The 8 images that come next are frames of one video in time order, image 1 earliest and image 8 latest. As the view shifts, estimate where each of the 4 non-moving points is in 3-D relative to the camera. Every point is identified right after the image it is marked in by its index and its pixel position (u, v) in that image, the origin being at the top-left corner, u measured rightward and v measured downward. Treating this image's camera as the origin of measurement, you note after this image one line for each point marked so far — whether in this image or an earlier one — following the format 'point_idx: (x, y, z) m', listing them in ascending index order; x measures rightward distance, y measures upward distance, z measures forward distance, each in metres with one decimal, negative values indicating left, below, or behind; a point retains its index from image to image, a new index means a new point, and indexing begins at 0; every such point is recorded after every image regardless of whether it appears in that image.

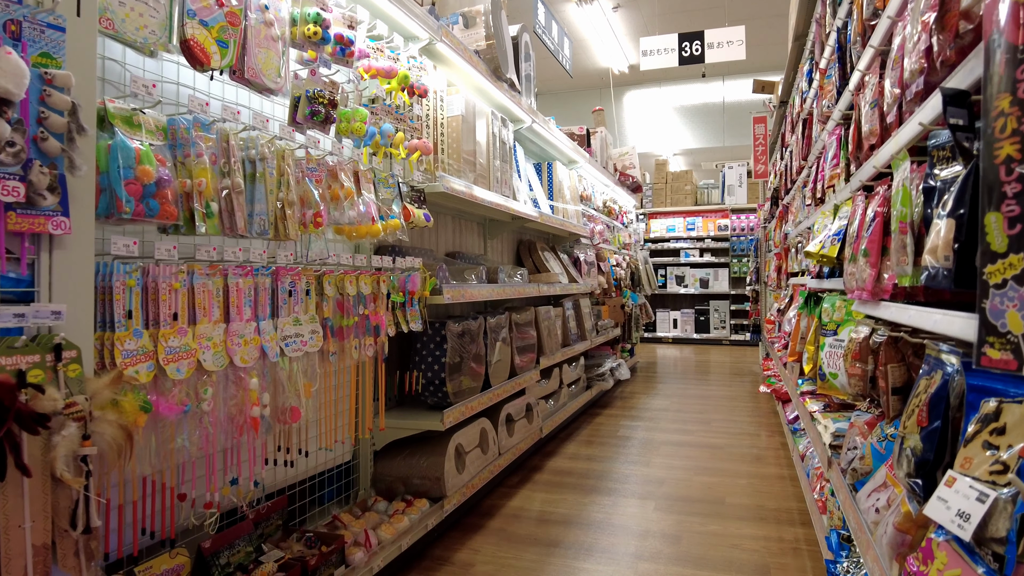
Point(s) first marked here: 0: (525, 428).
0: (+0.1, -0.6, +2.7) m
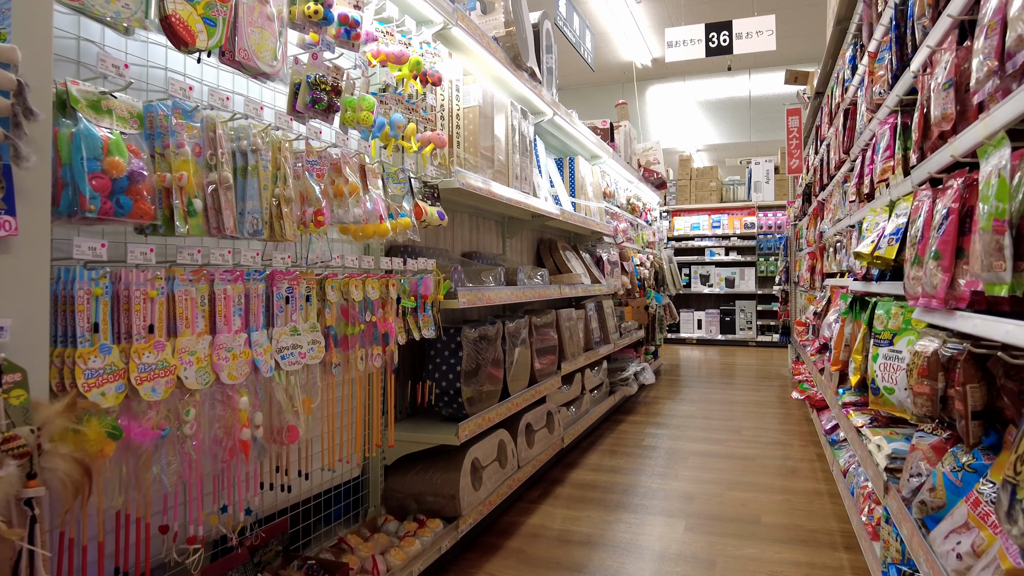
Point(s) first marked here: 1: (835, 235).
0: (+0.1, -0.6, +2.6) m
1: (+1.4, +0.2, +2.8) m
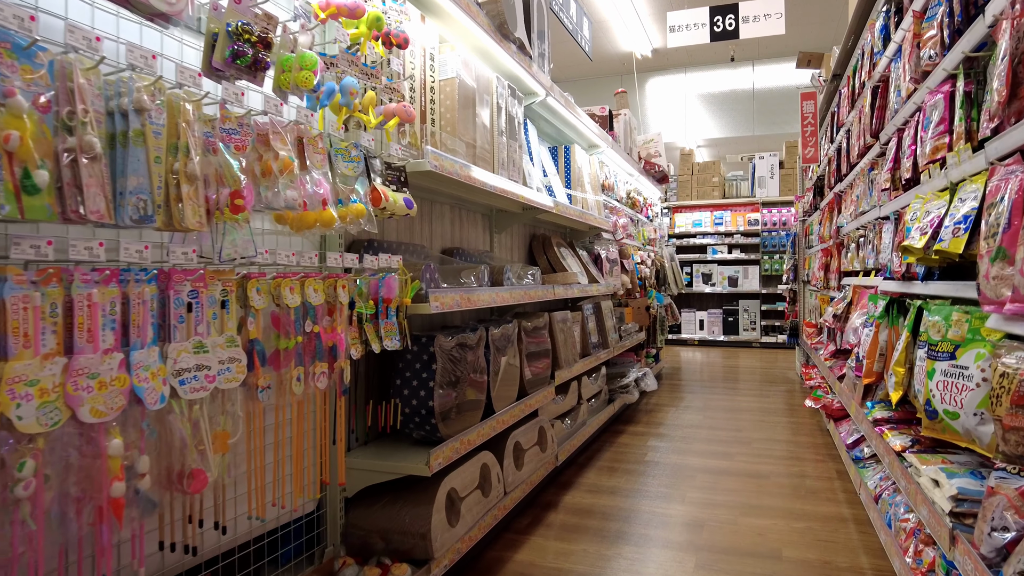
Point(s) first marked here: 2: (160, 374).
0: (+0.1, -0.6, +2.3) m
1: (+1.3, +0.2, +2.6) m
2: (-0.5, -0.1, +0.9) m
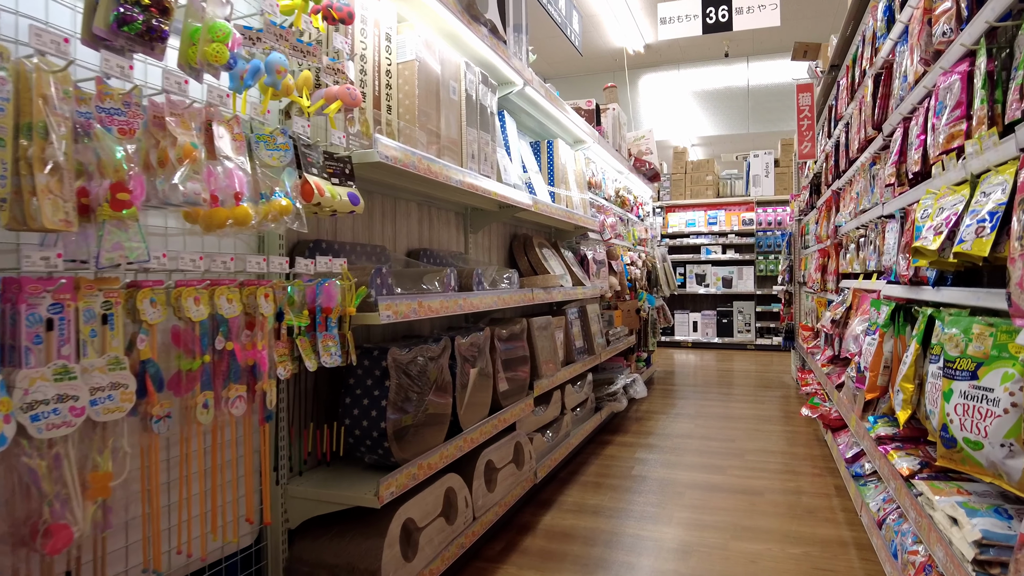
0: (0.0, -0.6, +2.1) m
1: (+1.2, +0.2, +2.4) m
2: (-0.5, -0.1, +0.7) m
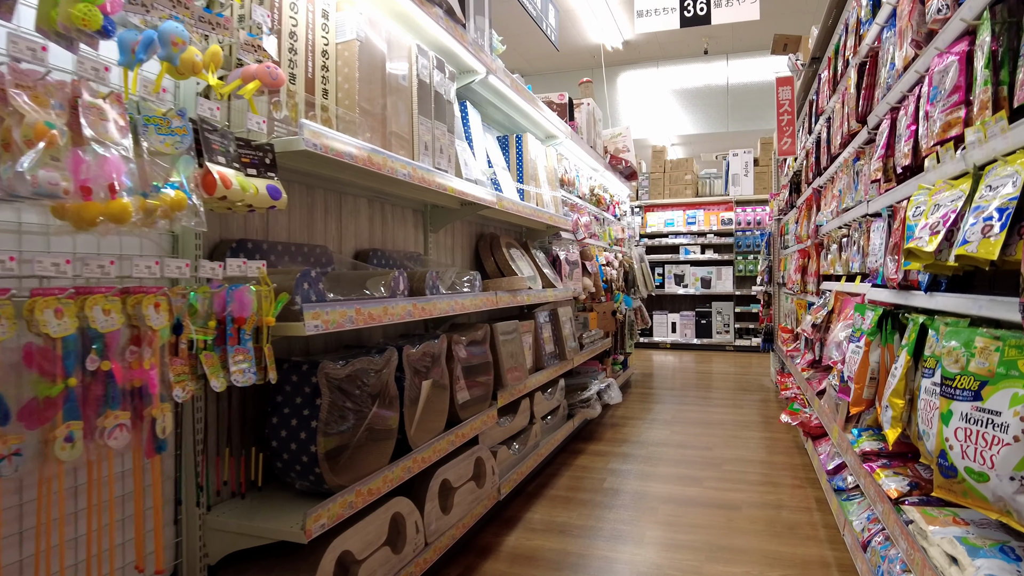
0: (-0.1, -0.6, +1.9) m
1: (+1.1, +0.2, +2.3) m
2: (-0.6, -0.1, +0.5) m
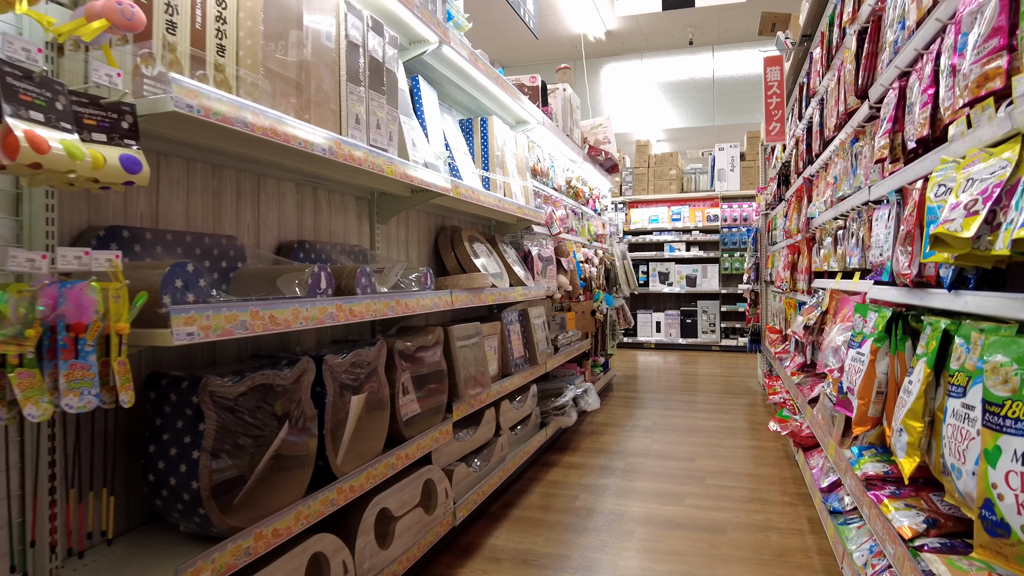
0: (-0.2, -0.6, +1.7) m
1: (+1.0, +0.2, +2.0) m
2: (-0.7, -0.1, +0.3) m
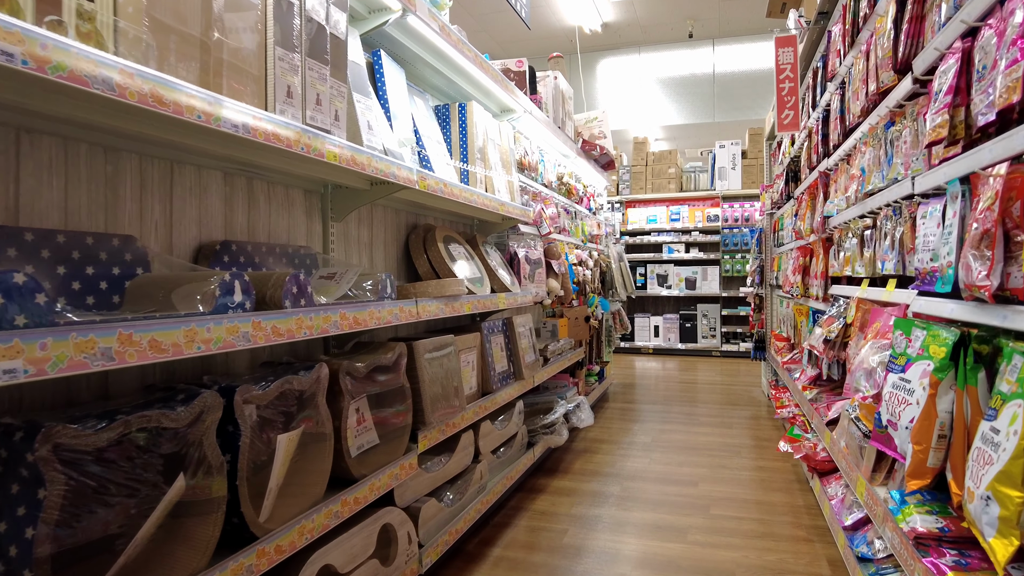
0: (-0.3, -0.6, +1.4) m
1: (+0.9, +0.2, +1.8) m
2: (-0.8, -0.2, 0.0) m
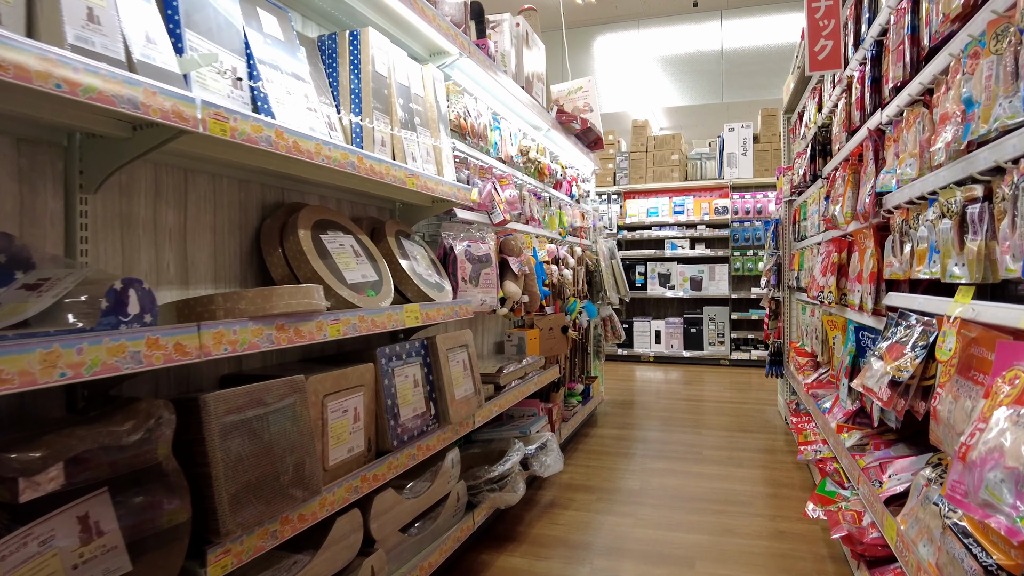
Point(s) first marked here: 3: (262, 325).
0: (-0.5, -0.6, +0.7) m
1: (+0.7, +0.2, +1.1) m
2: (-1.0, -0.2, -0.7) m
3: (-0.4, -0.1, +1.1) m
